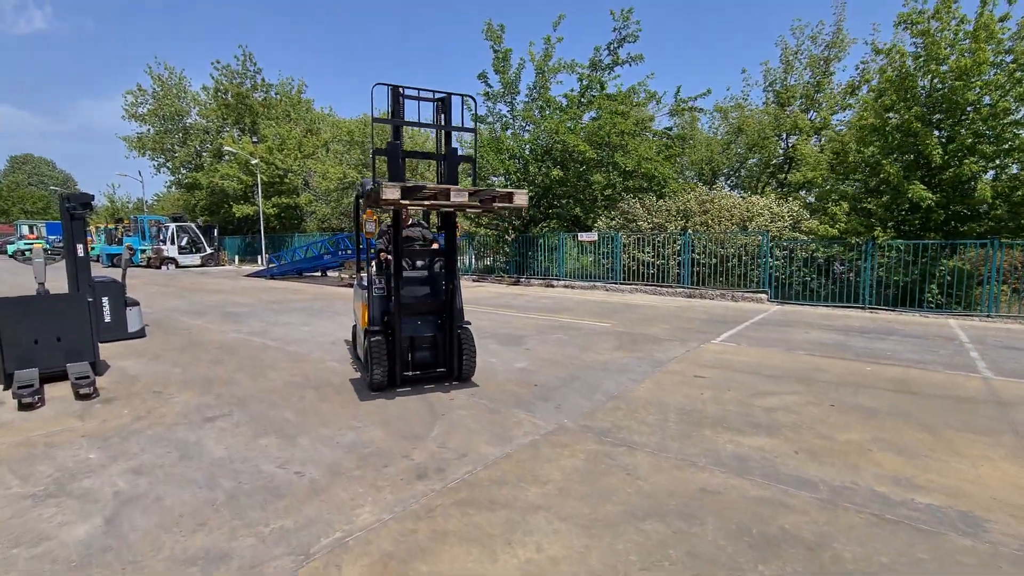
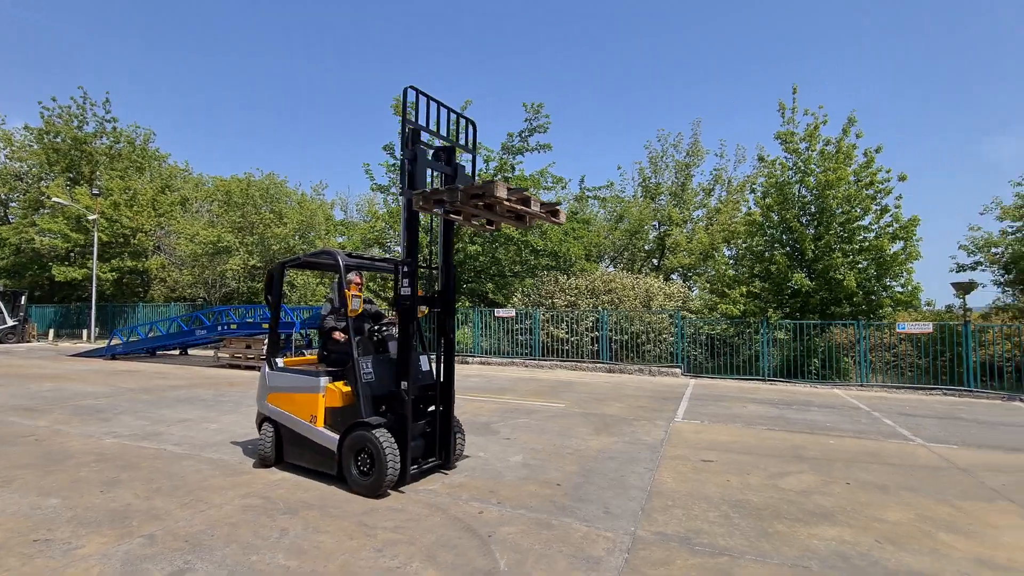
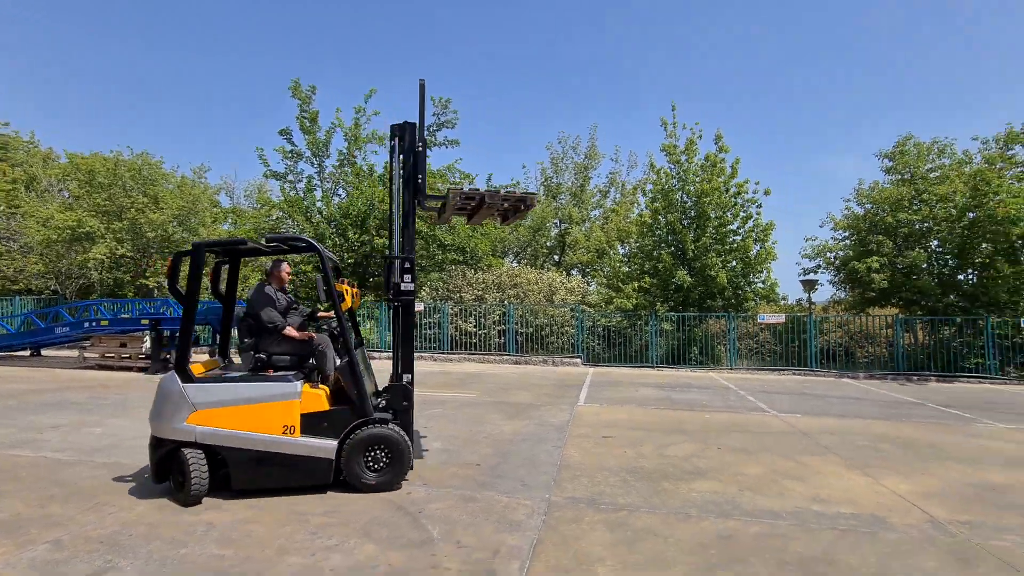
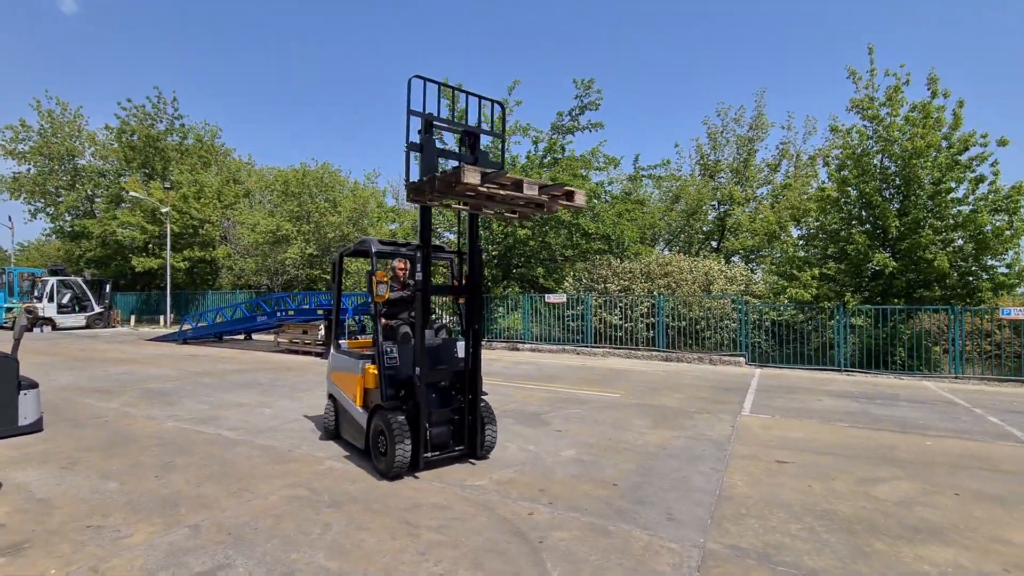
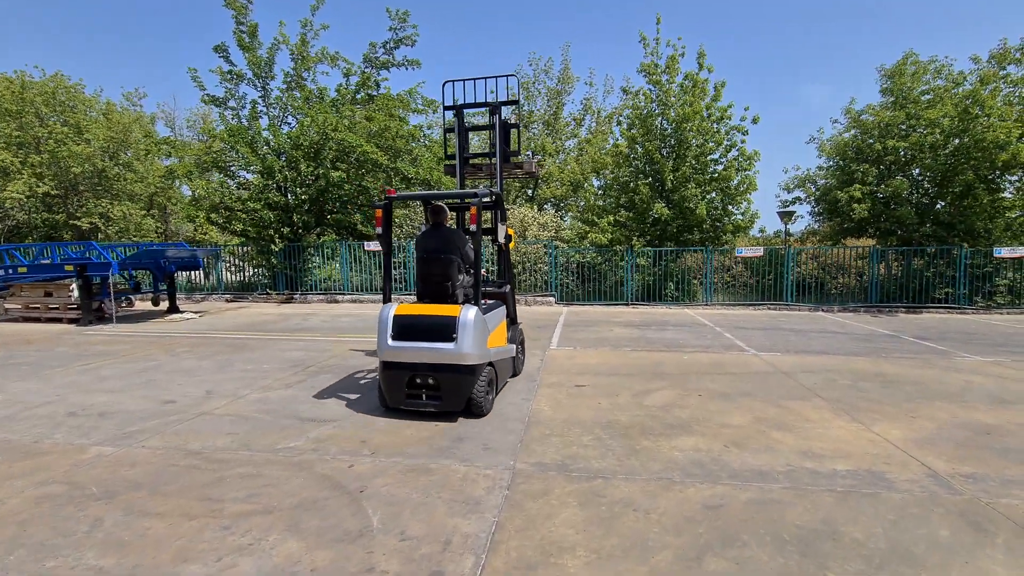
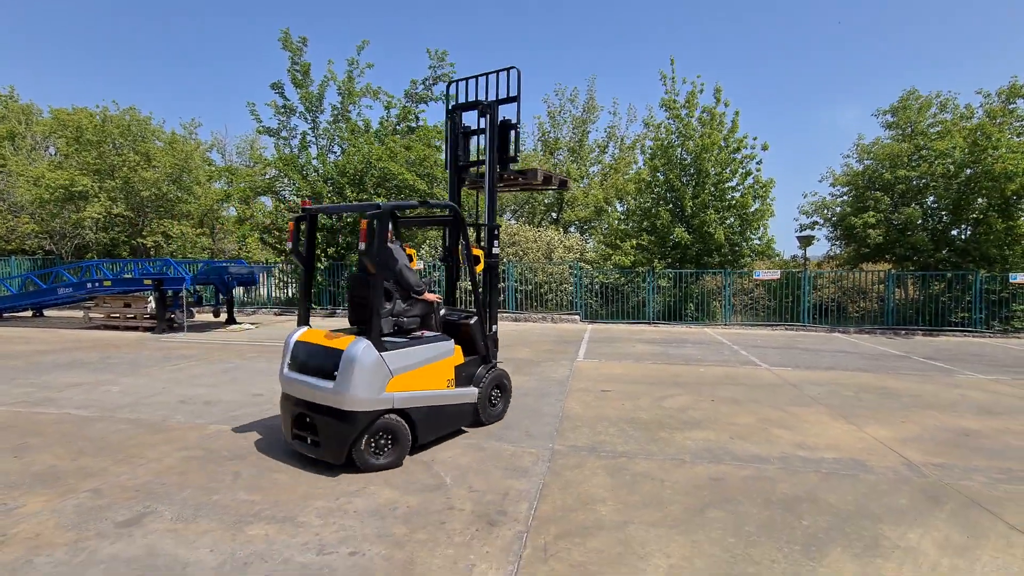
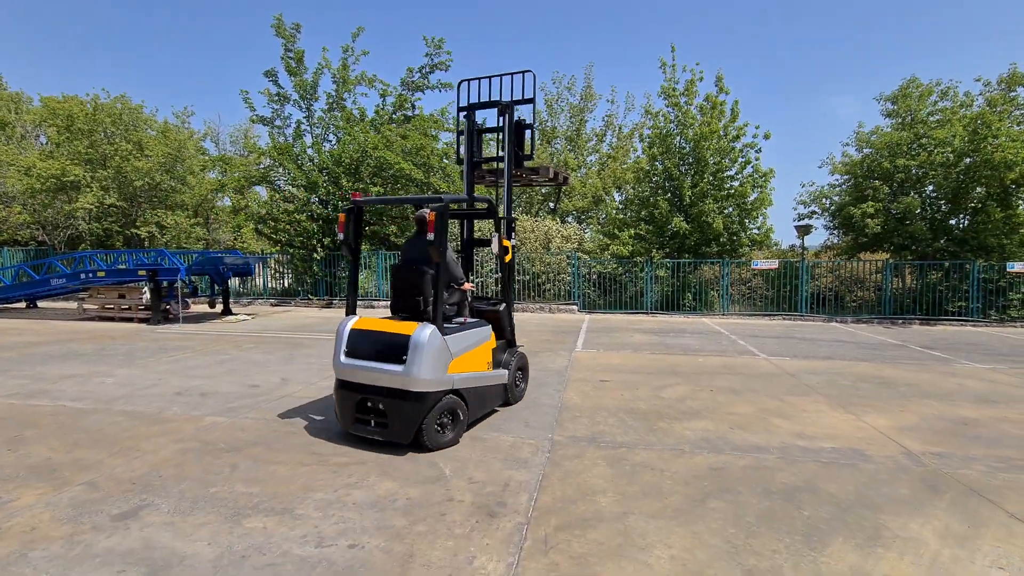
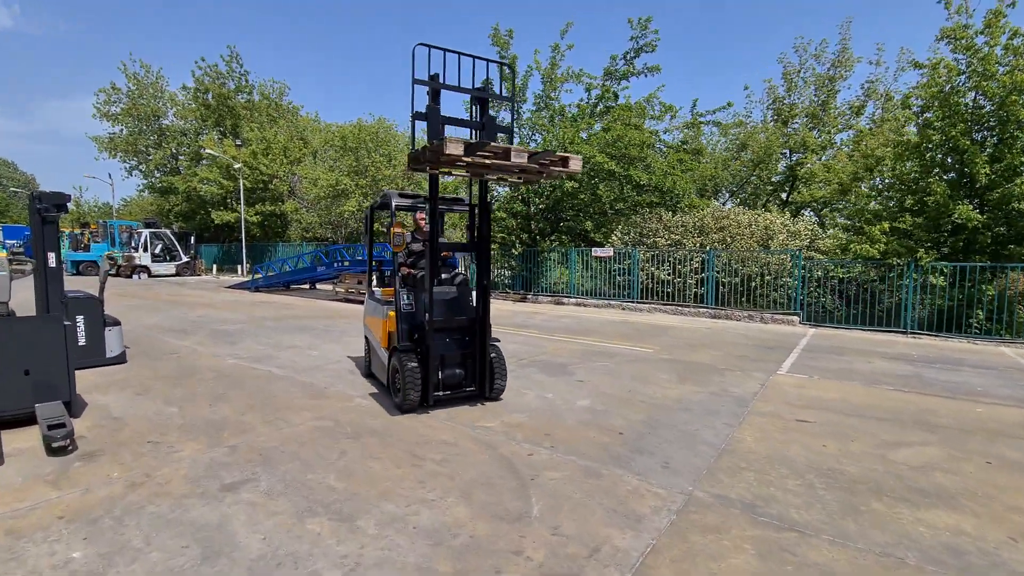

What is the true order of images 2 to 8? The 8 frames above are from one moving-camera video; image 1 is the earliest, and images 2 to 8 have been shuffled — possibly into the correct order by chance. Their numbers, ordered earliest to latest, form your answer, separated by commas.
8, 4, 2, 3, 6, 7, 5
